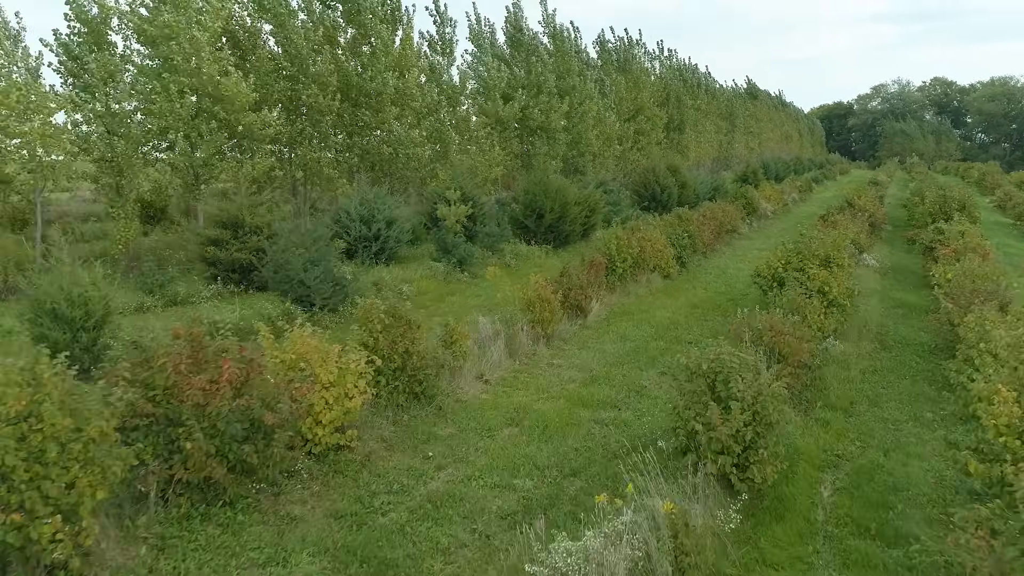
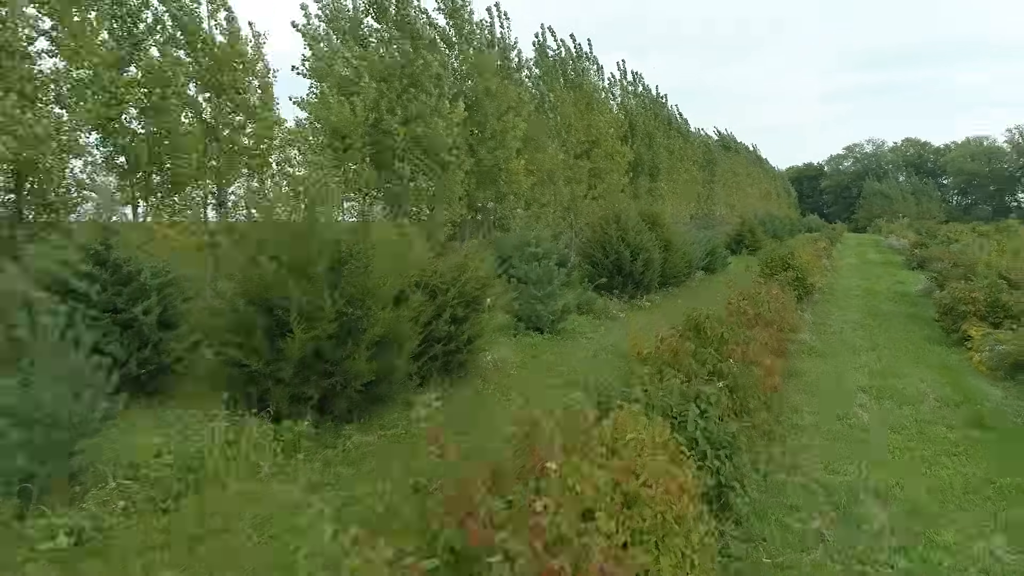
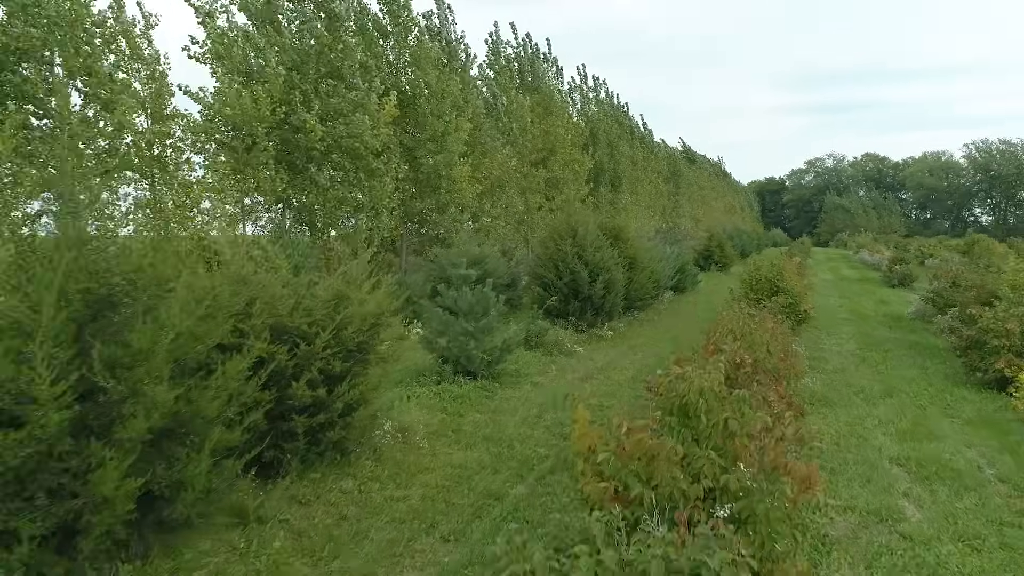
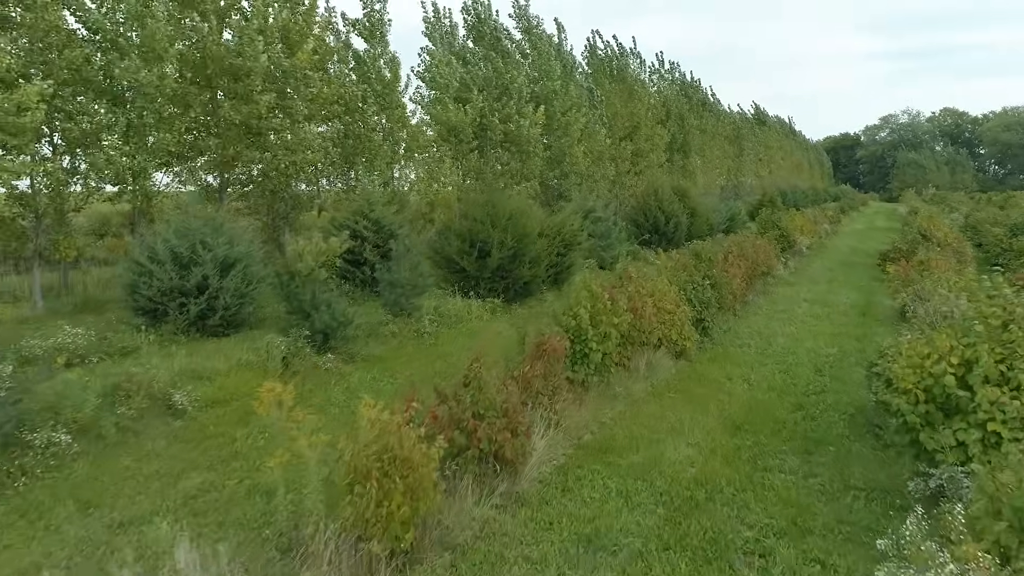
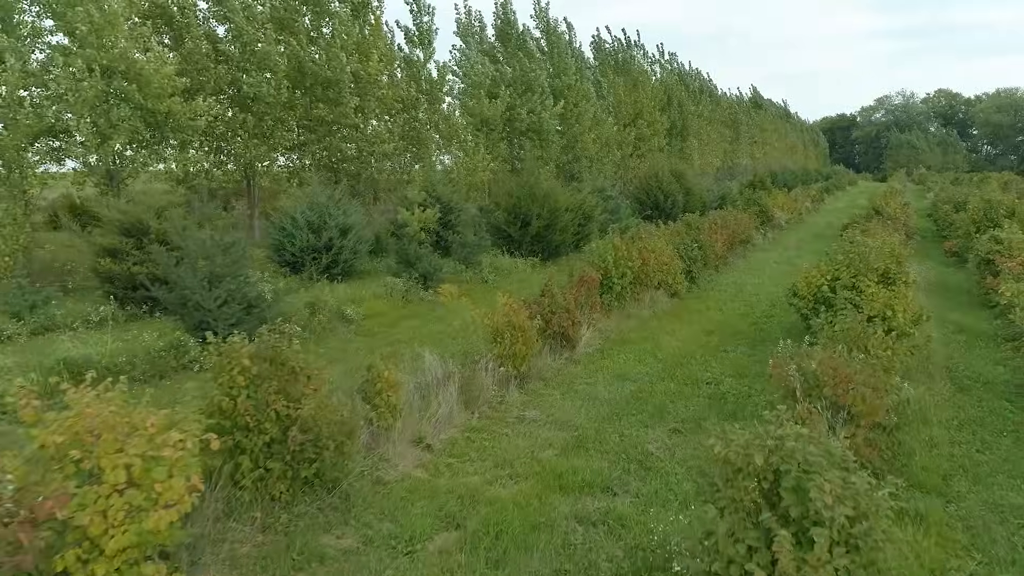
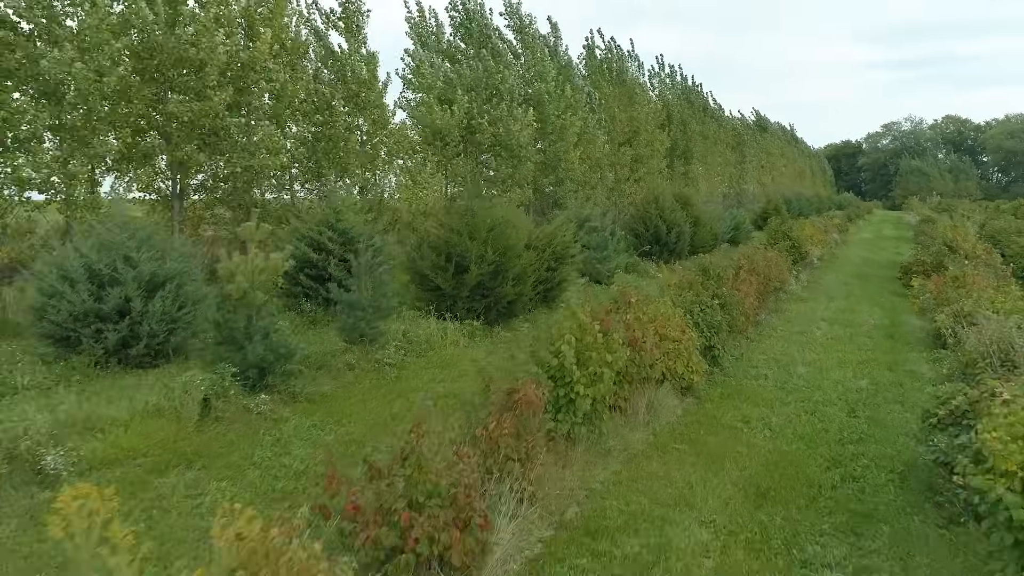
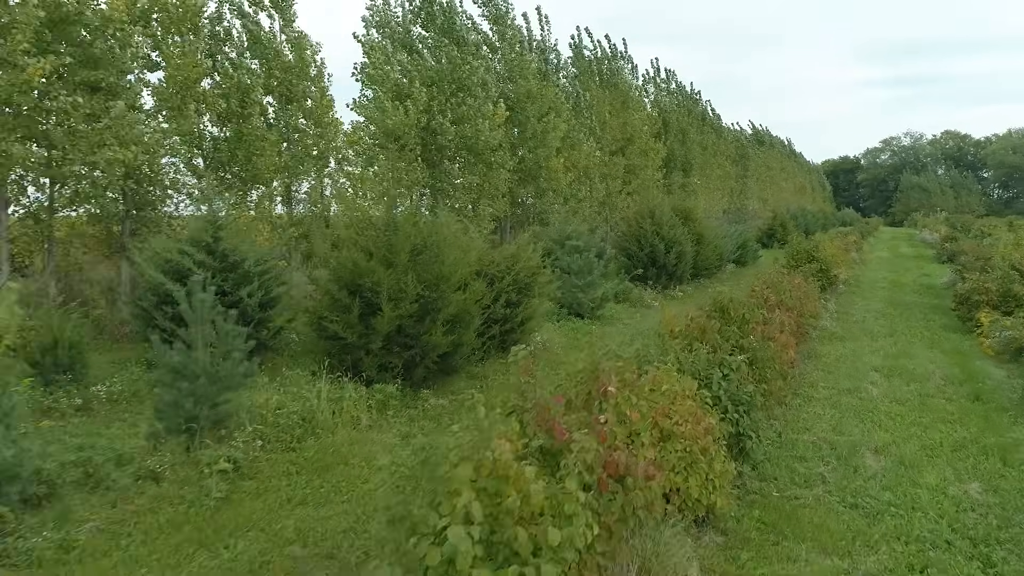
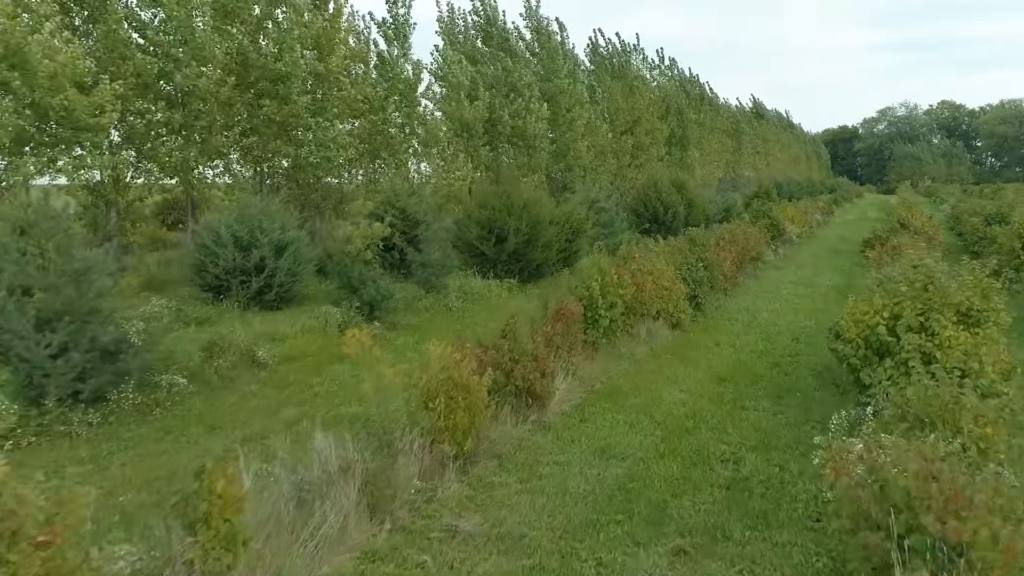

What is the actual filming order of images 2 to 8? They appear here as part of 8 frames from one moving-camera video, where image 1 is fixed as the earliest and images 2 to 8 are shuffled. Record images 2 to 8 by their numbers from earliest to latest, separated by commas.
5, 8, 4, 6, 7, 2, 3
